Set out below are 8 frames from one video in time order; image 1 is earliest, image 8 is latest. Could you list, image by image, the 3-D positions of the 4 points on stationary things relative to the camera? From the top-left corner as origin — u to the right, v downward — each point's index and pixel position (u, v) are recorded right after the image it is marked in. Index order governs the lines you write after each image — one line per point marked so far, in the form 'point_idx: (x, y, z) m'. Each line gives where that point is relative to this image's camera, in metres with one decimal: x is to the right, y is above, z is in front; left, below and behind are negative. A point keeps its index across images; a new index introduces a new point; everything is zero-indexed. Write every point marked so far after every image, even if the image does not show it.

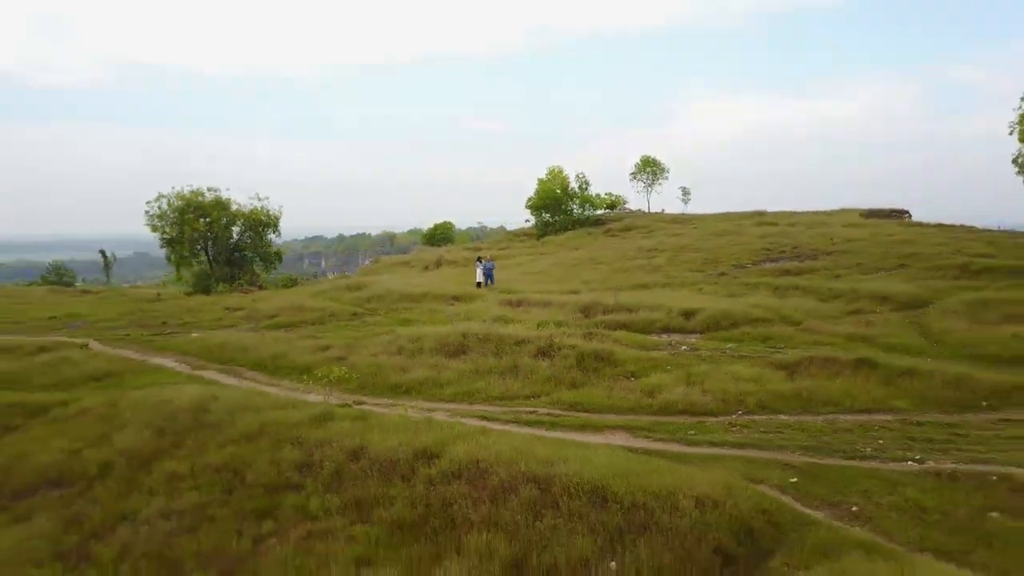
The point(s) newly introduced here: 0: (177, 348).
0: (-10.9, -2.0, +19.3) m
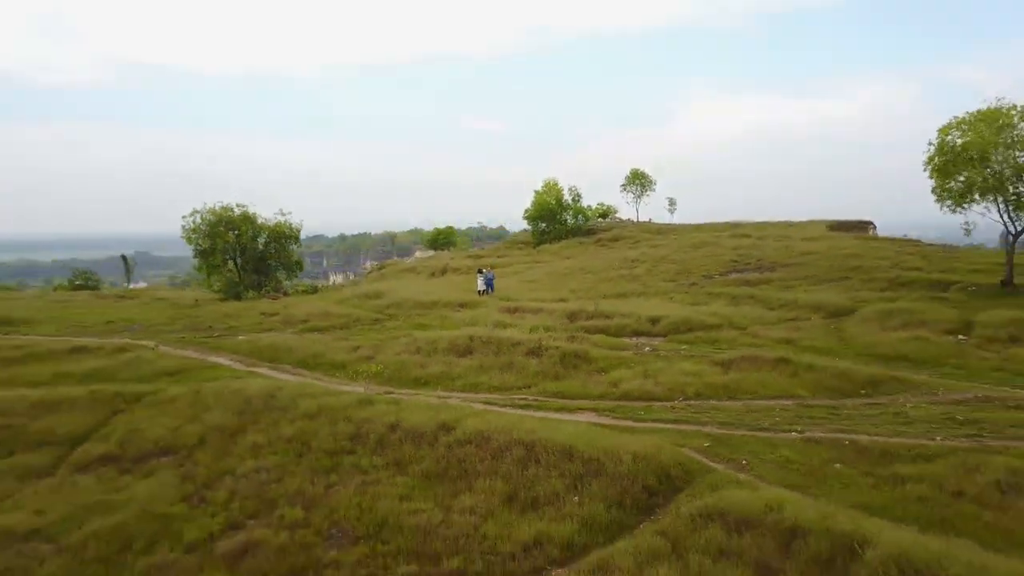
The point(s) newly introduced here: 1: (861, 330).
0: (-11.0, -2.4, +23.0) m
1: (+11.7, -1.4, +19.6) m
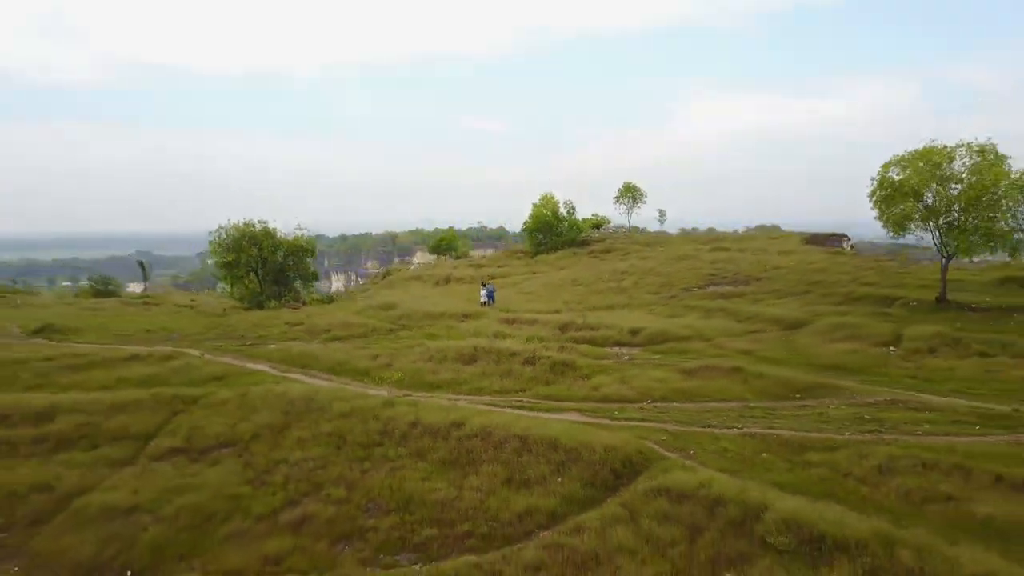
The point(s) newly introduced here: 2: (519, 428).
0: (-11.0, -3.1, +26.3) m
1: (+11.6, -2.1, +23.0) m
2: (+0.2, -4.0, +16.7) m
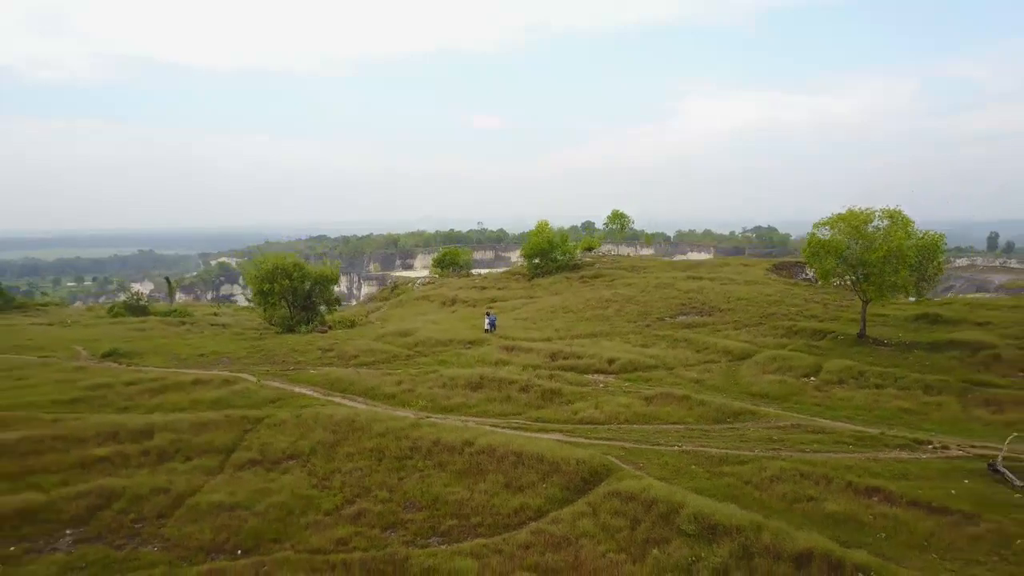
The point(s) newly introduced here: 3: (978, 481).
0: (-11.1, -5.1, +32.0) m
1: (+11.5, -4.1, +28.6) m
2: (+0.2, -6.0, +22.4) m
3: (+14.5, -6.0, +18.4) m
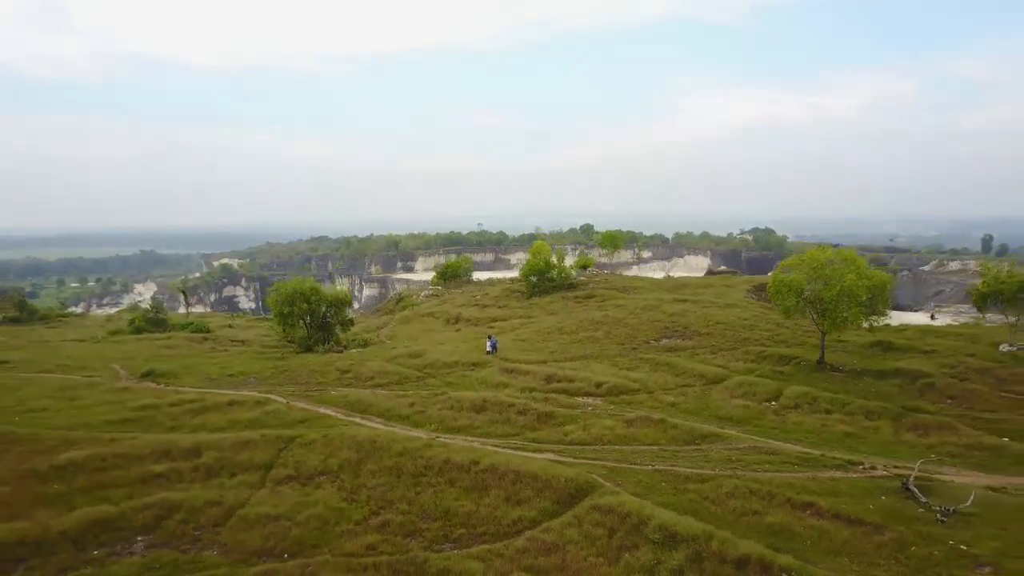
0: (-11.2, -7.0, +36.0) m
1: (+11.5, -6.1, +32.7) m
2: (+0.1, -8.0, +26.5) m
3: (+14.5, -8.0, +22.4) m
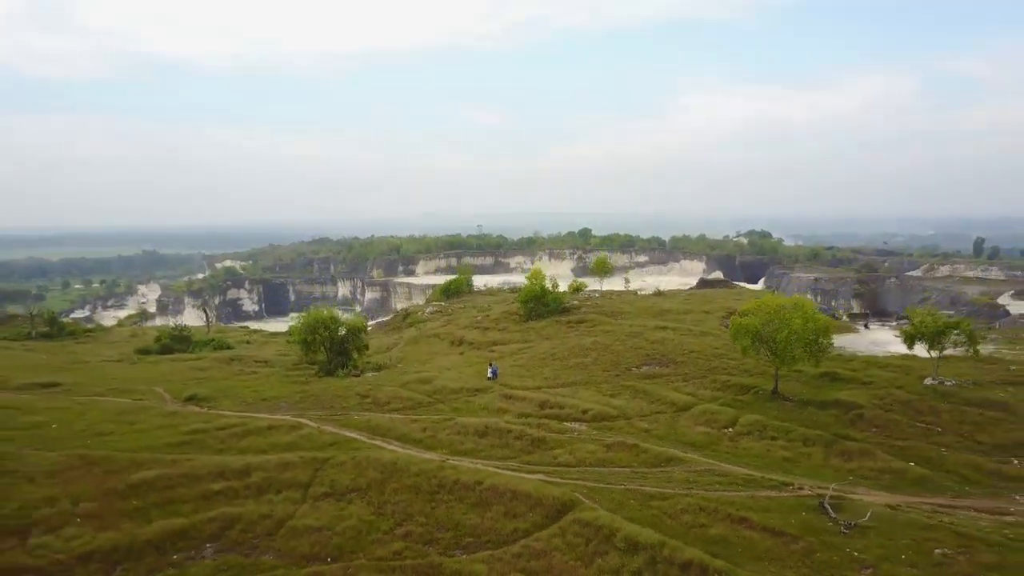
0: (-11.3, -9.9, +41.9) m
1: (+11.4, -8.9, +38.6) m
2: (0.0, -10.9, +32.4) m
3: (+14.4, -10.9, +28.4) m
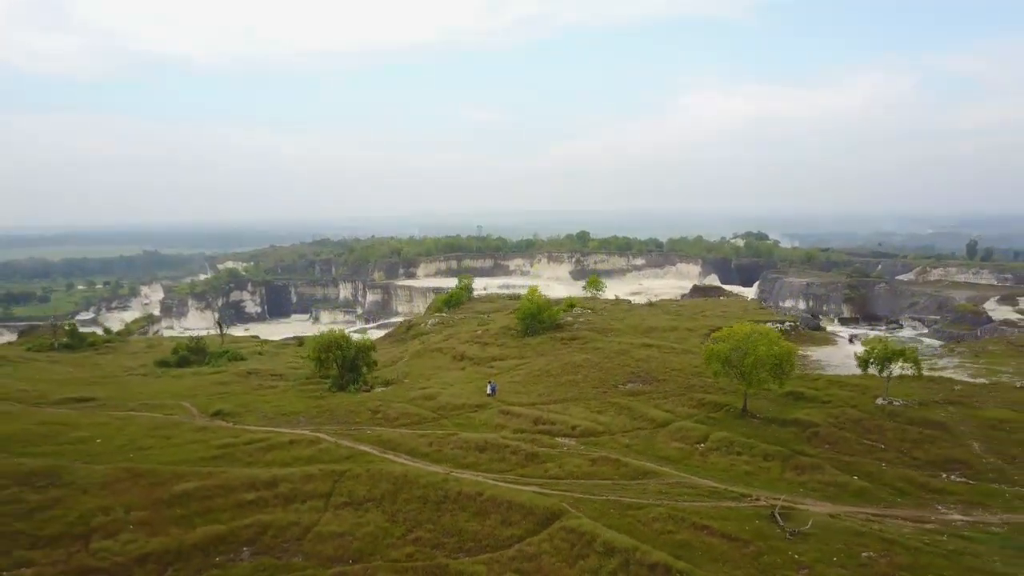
0: (-11.5, -12.2, +46.8) m
1: (+11.1, -11.2, +43.4) m
2: (-0.2, -13.2, +37.2) m
3: (+14.2, -13.2, +33.2) m
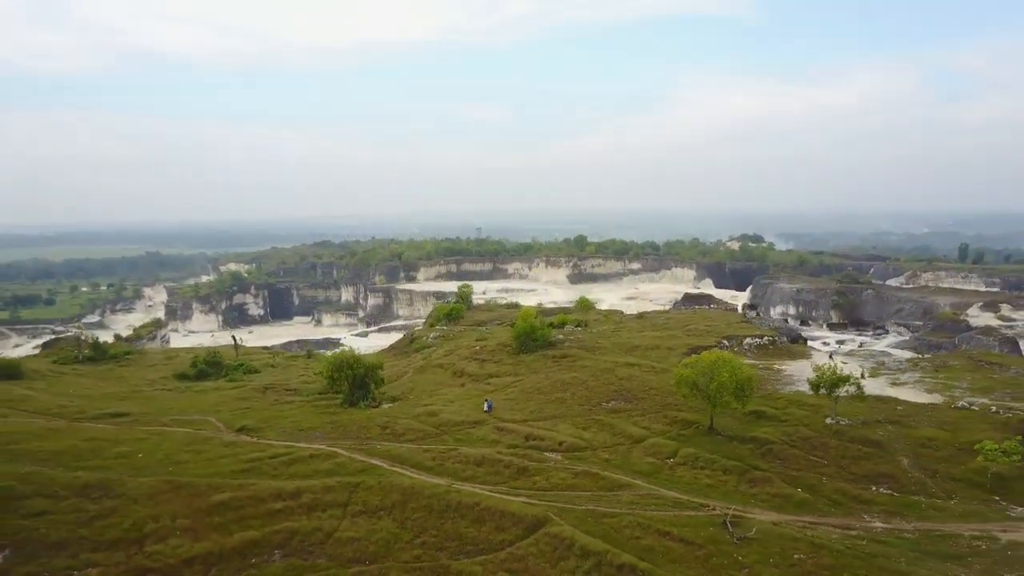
0: (-12.1, -15.0, +52.8) m
1: (+10.6, -14.0, +49.5) m
2: (-0.8, -16.1, +43.3) m
3: (+13.6, -16.1, +39.2) m
